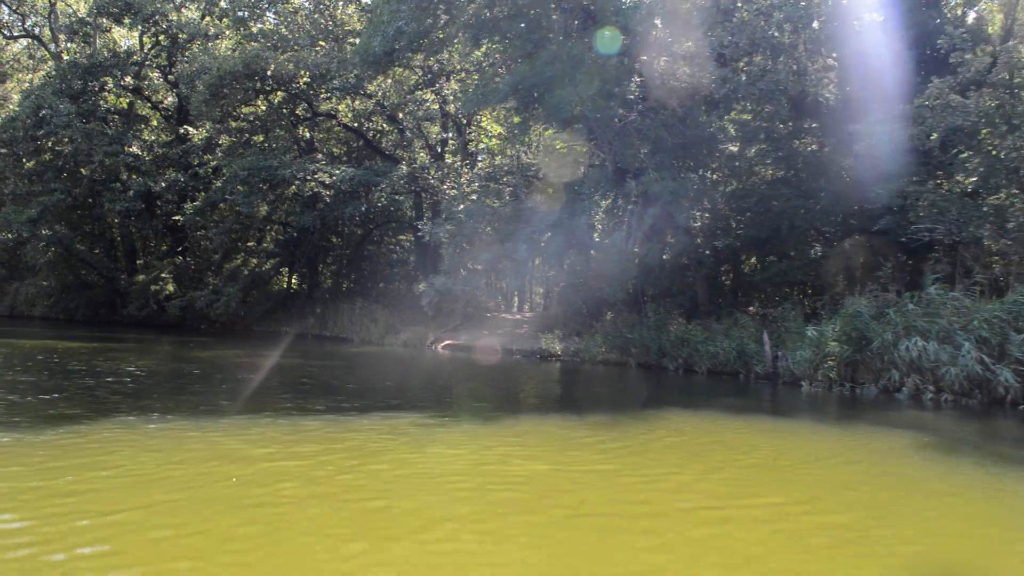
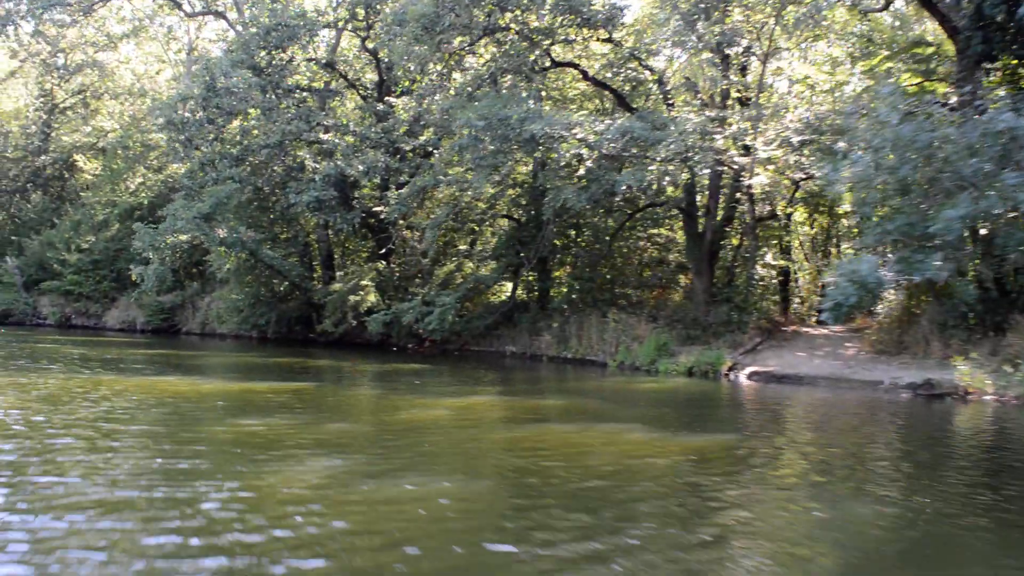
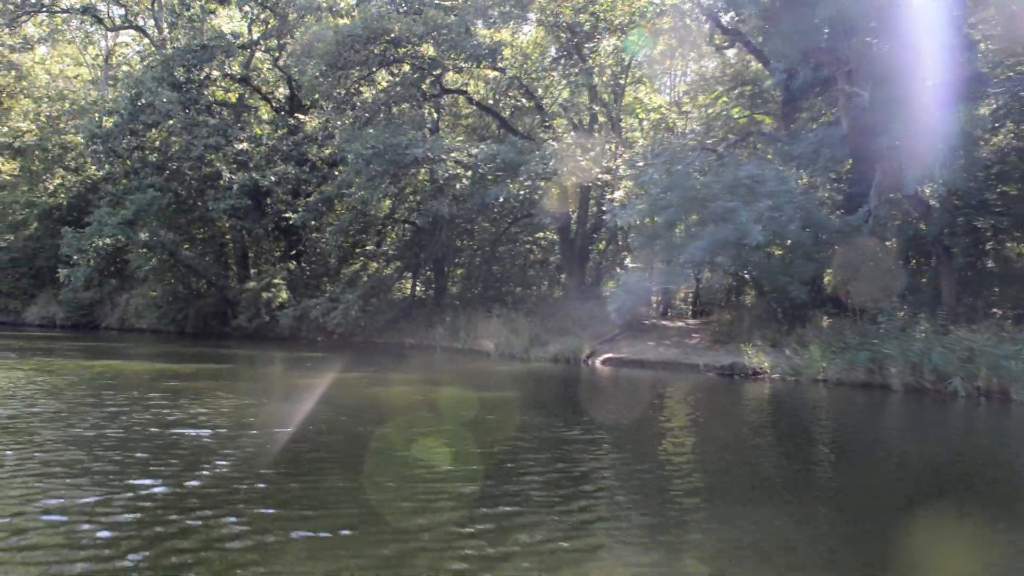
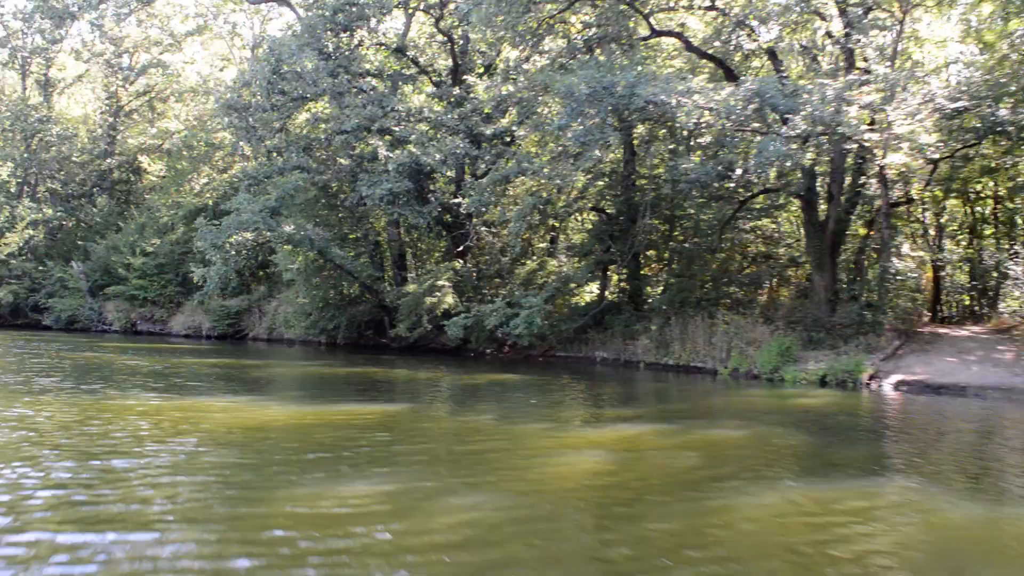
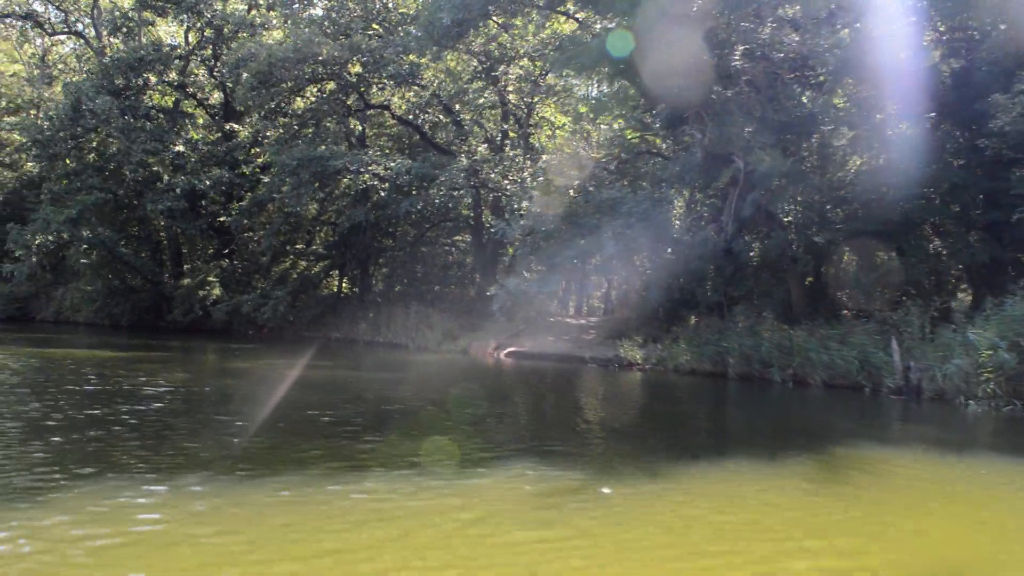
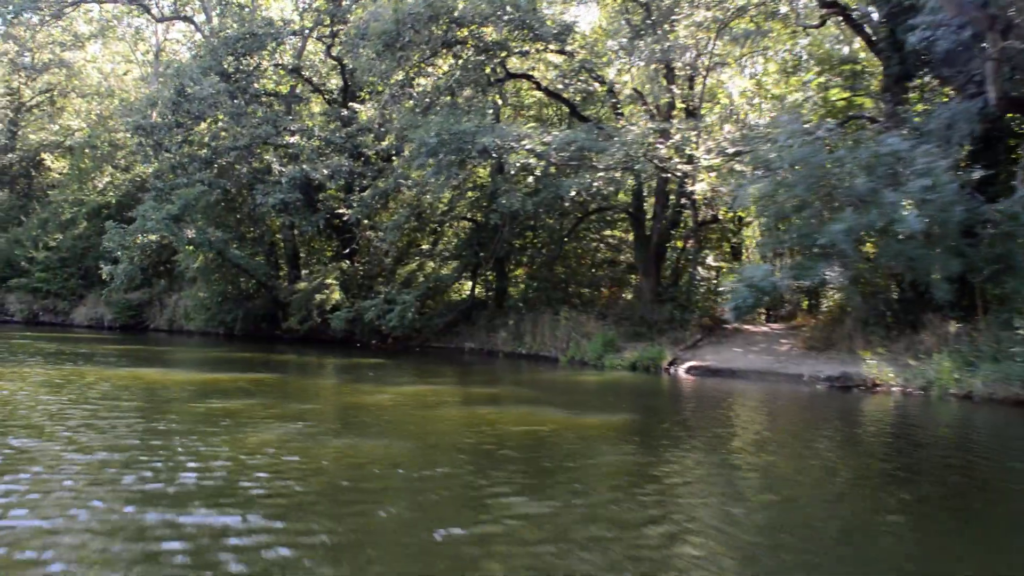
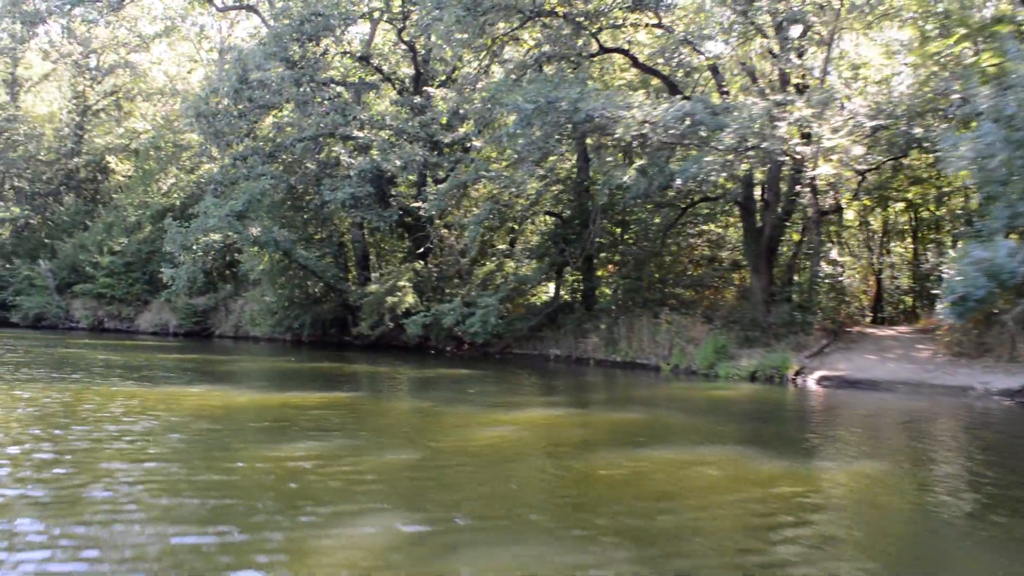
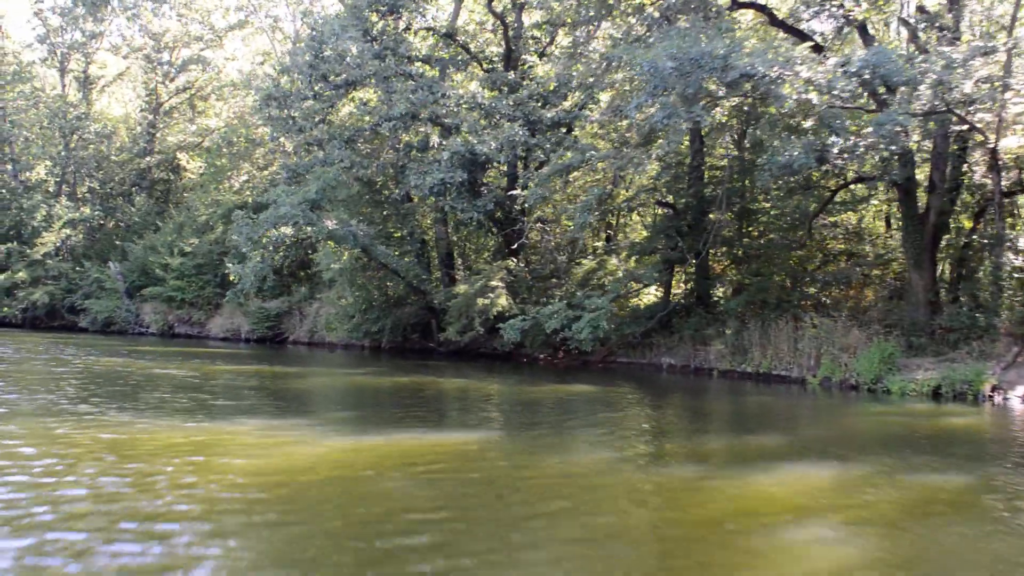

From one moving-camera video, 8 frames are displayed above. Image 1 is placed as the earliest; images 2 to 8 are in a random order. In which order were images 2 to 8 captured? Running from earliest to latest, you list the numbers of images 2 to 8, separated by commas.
5, 3, 6, 2, 7, 4, 8
